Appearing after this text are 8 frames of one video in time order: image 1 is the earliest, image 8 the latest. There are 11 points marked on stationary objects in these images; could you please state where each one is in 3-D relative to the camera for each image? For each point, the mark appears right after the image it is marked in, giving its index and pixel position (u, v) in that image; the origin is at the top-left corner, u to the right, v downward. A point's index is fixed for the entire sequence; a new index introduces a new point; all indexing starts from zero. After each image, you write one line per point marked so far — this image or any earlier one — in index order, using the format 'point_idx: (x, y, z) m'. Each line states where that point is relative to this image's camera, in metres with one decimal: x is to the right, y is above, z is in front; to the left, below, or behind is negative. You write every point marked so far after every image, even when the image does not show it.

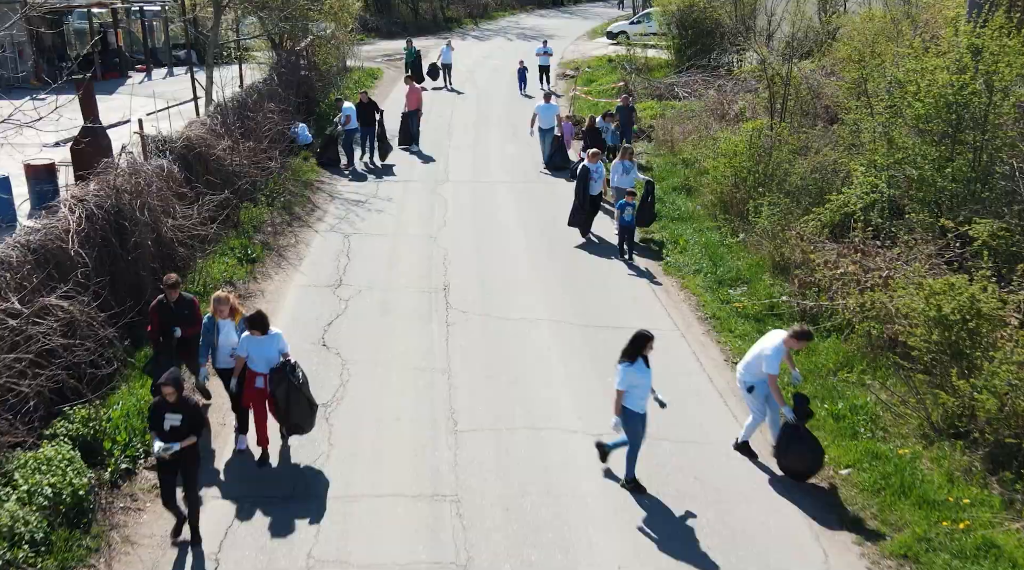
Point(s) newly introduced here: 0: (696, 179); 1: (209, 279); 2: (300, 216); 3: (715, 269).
0: (+3.5, +2.0, +16.9) m
1: (-3.9, +0.1, +11.6) m
2: (-3.6, +1.1, +15.0) m
3: (+2.8, +0.2, +12.3) m
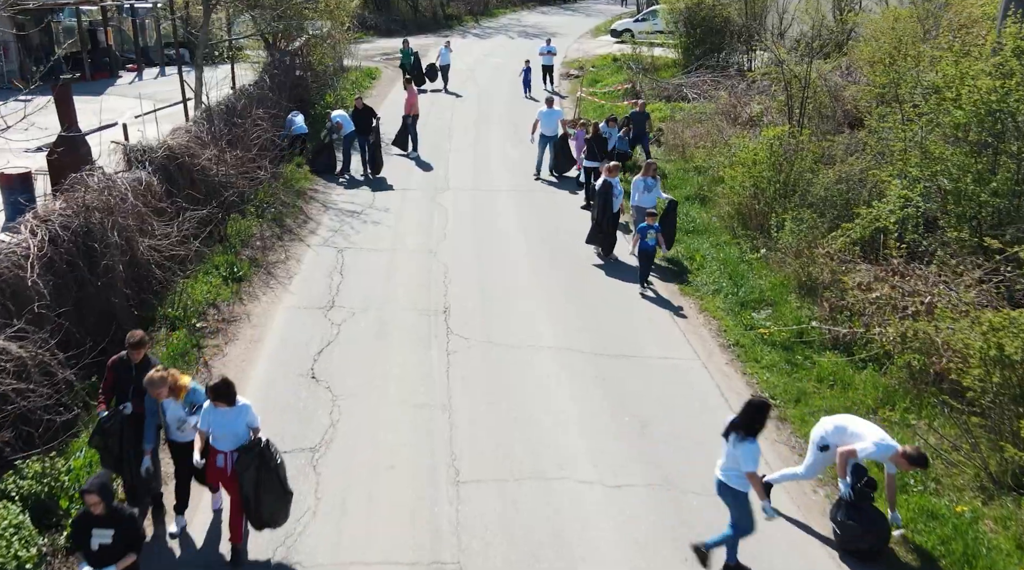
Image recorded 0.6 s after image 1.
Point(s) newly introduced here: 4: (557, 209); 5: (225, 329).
0: (+3.6, +1.7, +16.0) m
1: (-3.9, -0.2, +10.7) m
2: (-3.5, +0.9, +14.1) m
3: (+2.9, -0.1, +11.4) m
4: (+0.8, +1.3, +15.3) m
5: (-3.4, -0.5, +10.5) m
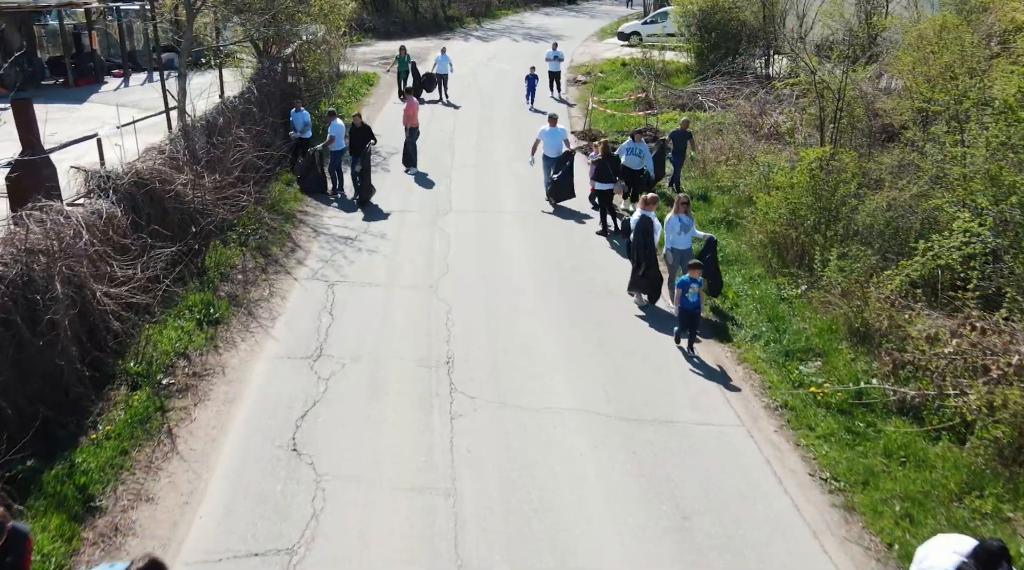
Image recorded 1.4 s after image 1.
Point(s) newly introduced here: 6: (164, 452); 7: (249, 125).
0: (+3.7, +1.2, +14.6) m
1: (-3.7, -0.7, +9.3) m
2: (-3.4, +0.4, +12.8) m
3: (+3.0, -0.6, +10.1) m
4: (+0.9, +0.8, +13.9) m
5: (-3.2, -1.0, +9.1) m
6: (-3.1, -1.5, +7.9) m
7: (-4.5, +2.7, +15.1) m
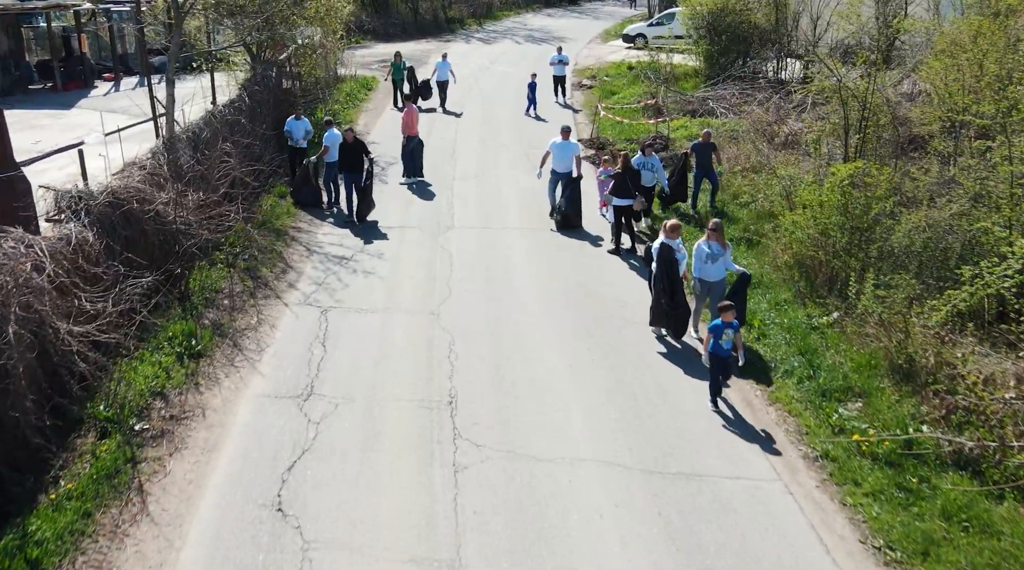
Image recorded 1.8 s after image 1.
0: (+3.8, +0.9, +13.8) m
1: (-3.6, -1.0, +8.5) m
2: (-3.3, 0.0, +11.9) m
3: (+3.1, -0.9, +9.2) m
4: (+1.0, +0.5, +13.0) m
5: (-3.1, -1.4, +8.3) m
6: (-3.0, -1.8, +7.1) m
7: (-4.4, +2.4, +14.2) m
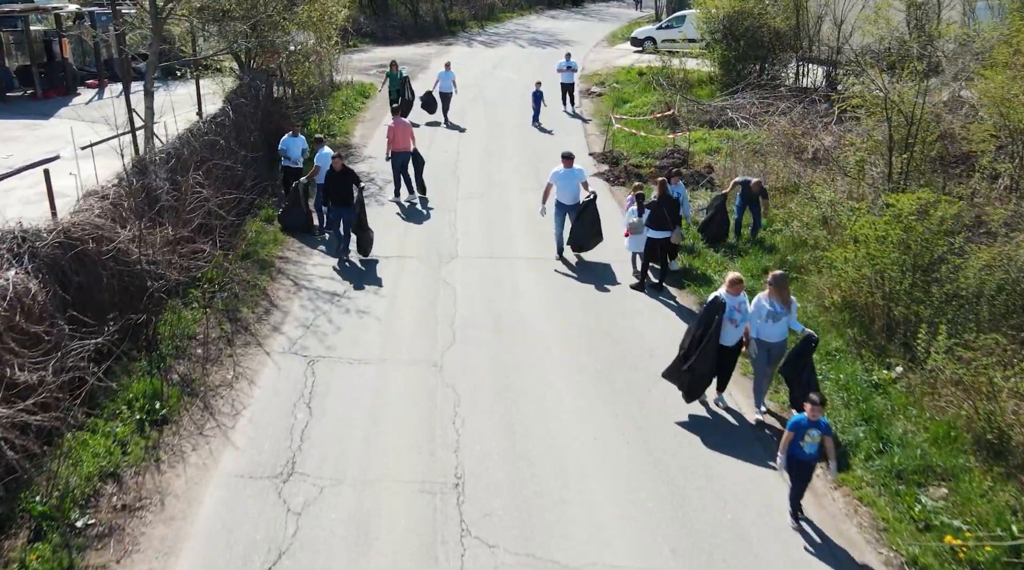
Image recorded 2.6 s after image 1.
0: (+3.9, +0.4, +12.4) m
1: (-3.5, -1.6, +7.1) m
2: (-3.1, -0.5, +10.5) m
3: (+3.3, -1.4, +7.8) m
4: (+1.2, 0.0, +11.7) m
5: (-3.0, -1.9, +6.9) m
6: (-2.9, -2.3, +5.7) m
7: (-4.2, +1.9, +12.9) m
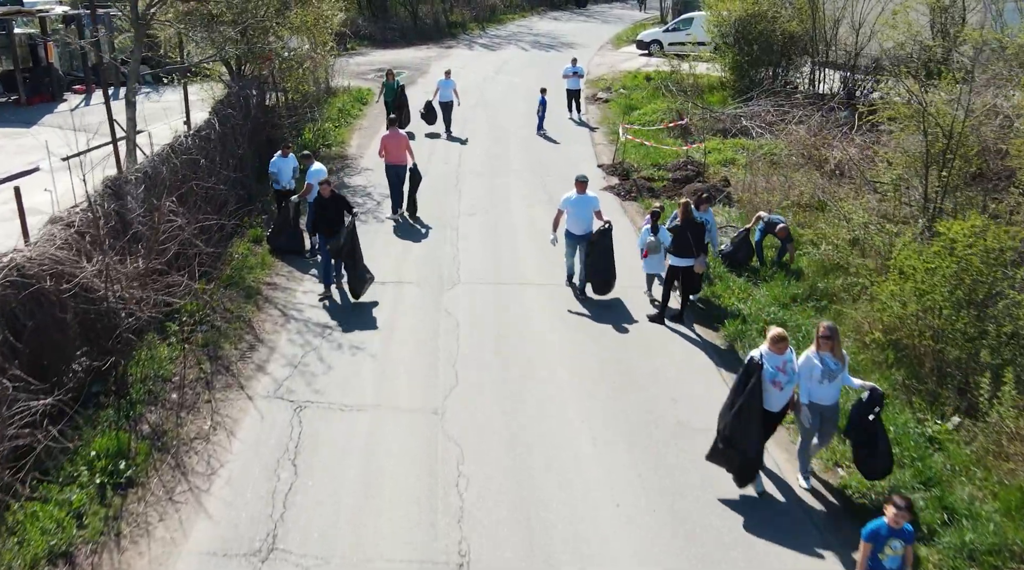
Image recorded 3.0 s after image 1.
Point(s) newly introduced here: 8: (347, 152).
0: (+4.0, 0.0, +11.4) m
1: (-3.4, -1.9, +6.1) m
2: (-3.0, -0.8, +9.5) m
3: (+3.4, -1.8, +6.9) m
4: (+1.2, -0.4, +10.7) m
5: (-2.9, -2.3, +5.9) m
6: (-2.8, -2.7, +4.7) m
7: (-4.1, +1.5, +11.9) m
8: (-3.5, +2.9, +19.1) m
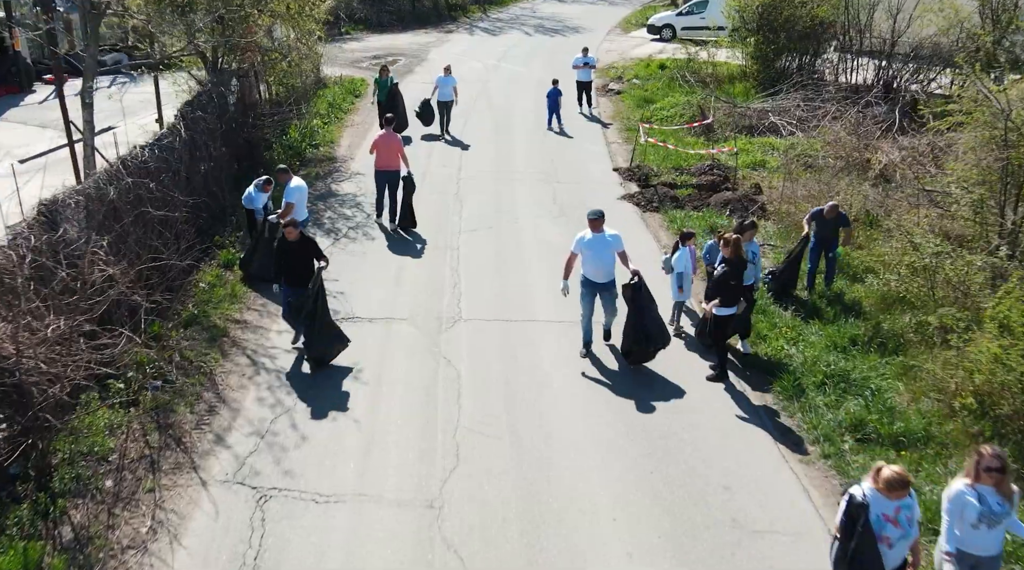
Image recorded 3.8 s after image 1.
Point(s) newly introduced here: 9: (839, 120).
0: (+4.1, -0.4, +9.7) m
1: (-3.3, -2.5, +4.5) m
2: (-2.9, -1.3, +7.9) m
3: (+3.5, -2.3, +5.2) m
4: (+1.4, -0.9, +9.0) m
5: (-2.8, -2.8, +4.3) m
6: (-2.7, -3.3, +3.1) m
7: (-4.0, +1.1, +10.1) m
8: (-3.4, +2.6, +17.4) m
9: (+6.3, +3.2, +17.0) m
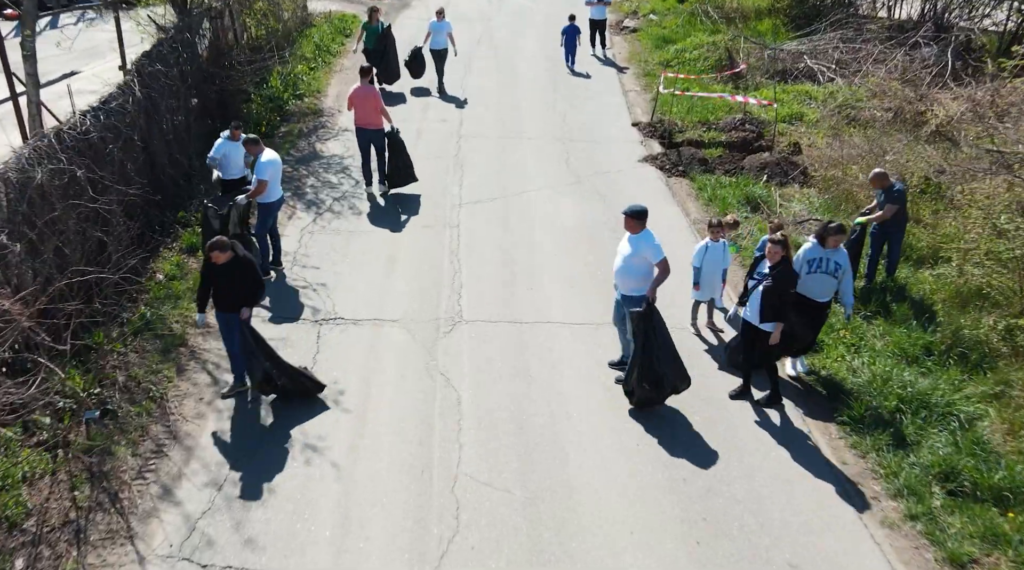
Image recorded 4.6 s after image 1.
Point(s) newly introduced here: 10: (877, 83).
0: (+4.2, -0.4, +8.1) m
1: (-3.2, -2.9, +3.1) m
2: (-2.8, -1.5, +6.4) m
3: (+3.5, -2.6, +3.8) m
4: (+1.4, -0.9, +7.5) m
5: (-2.7, -3.2, +2.9) m
6: (-2.6, -3.8, +1.8) m
7: (-3.9, +1.1, +8.5) m
8: (-3.3, +3.2, +15.6) m
9: (+6.4, +3.8, +15.2) m
10: (+5.8, +3.2, +14.2) m
